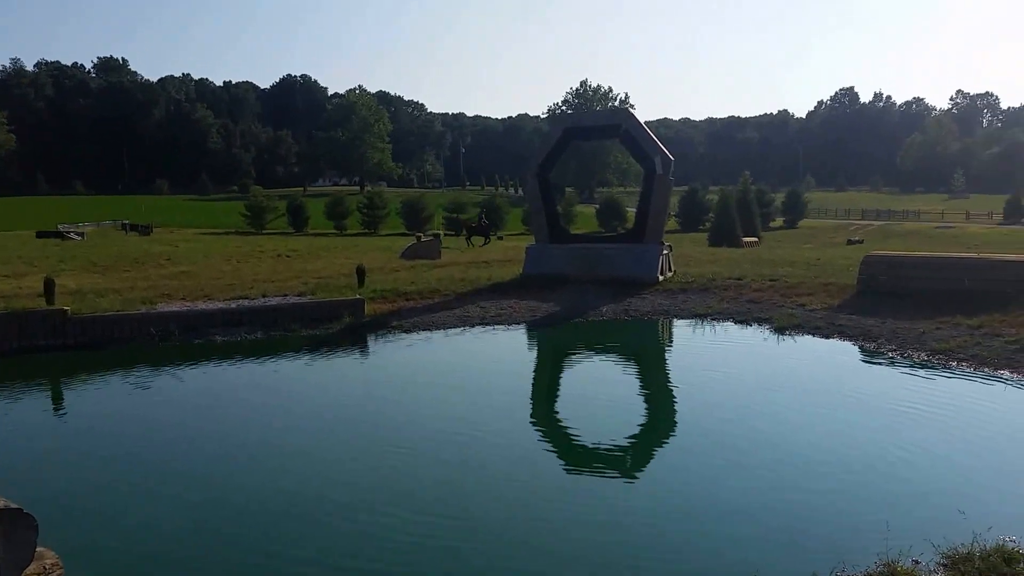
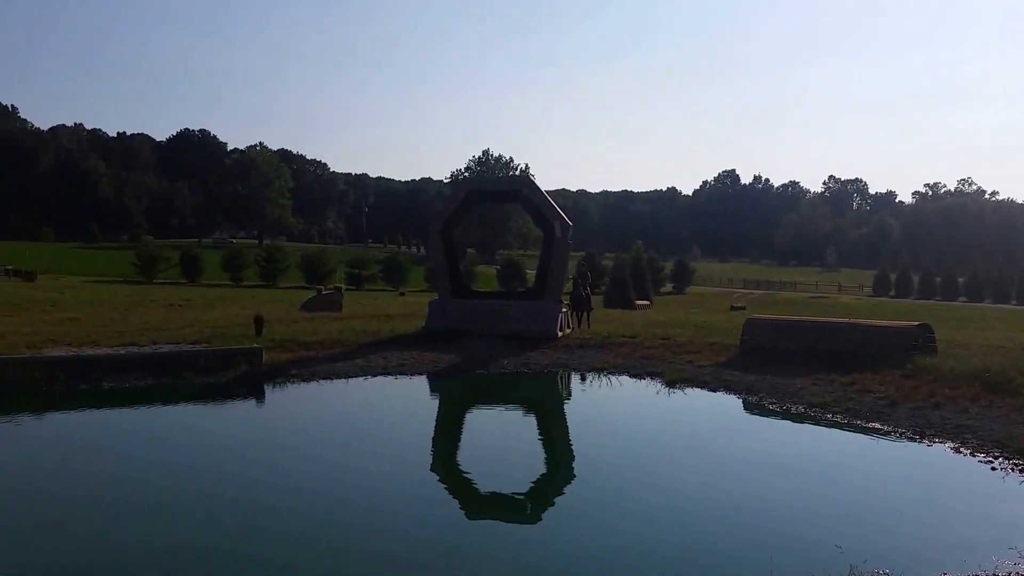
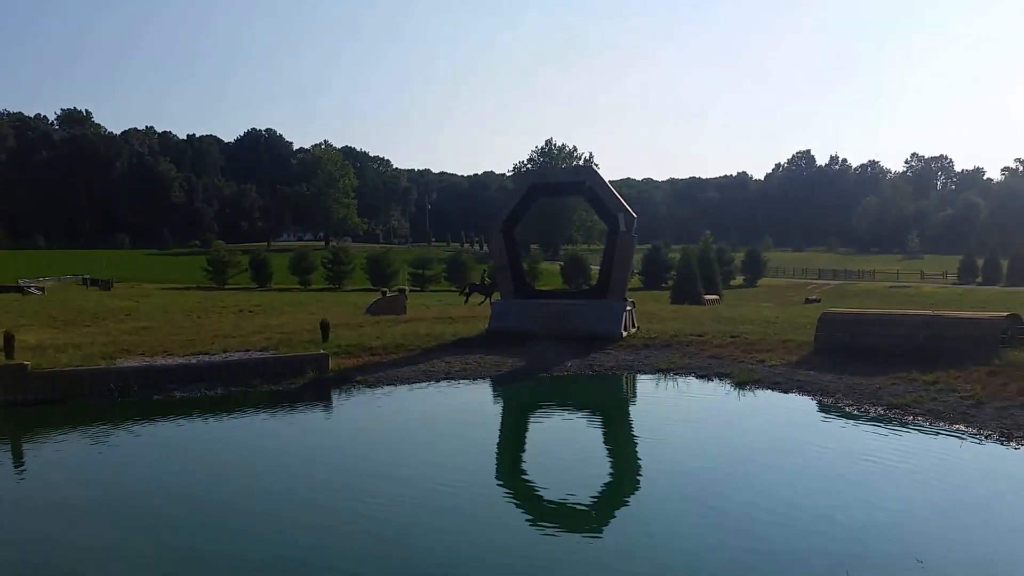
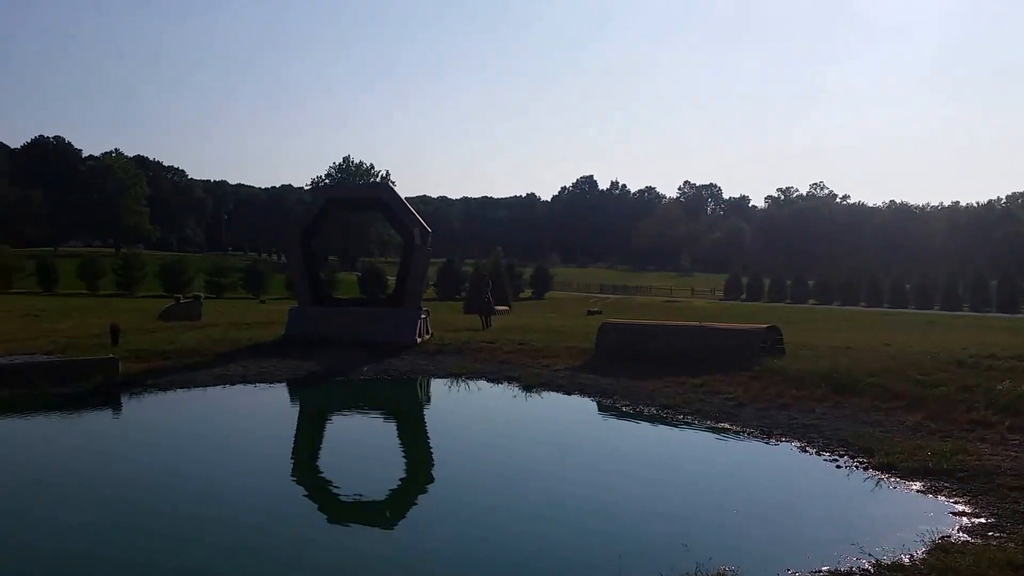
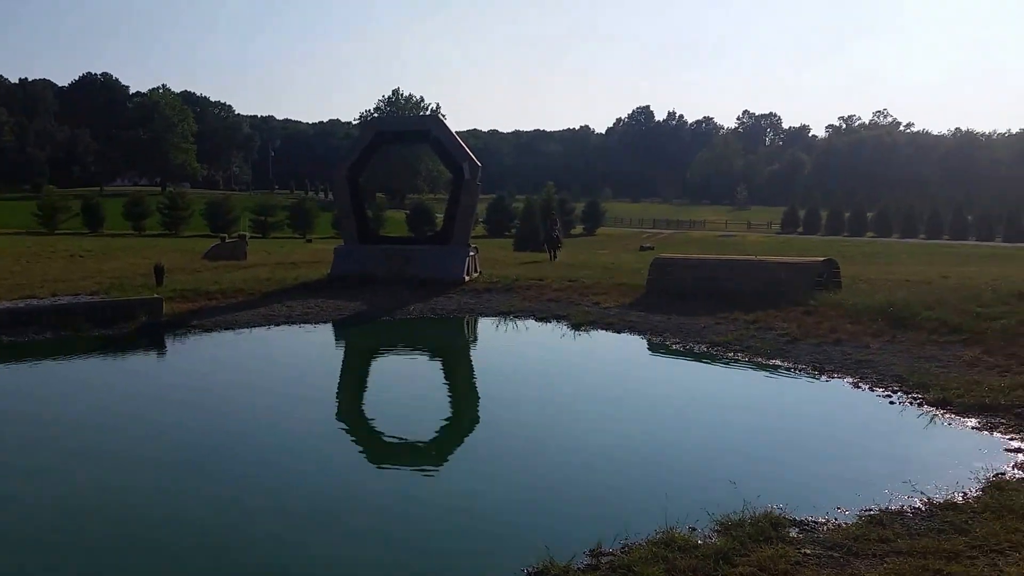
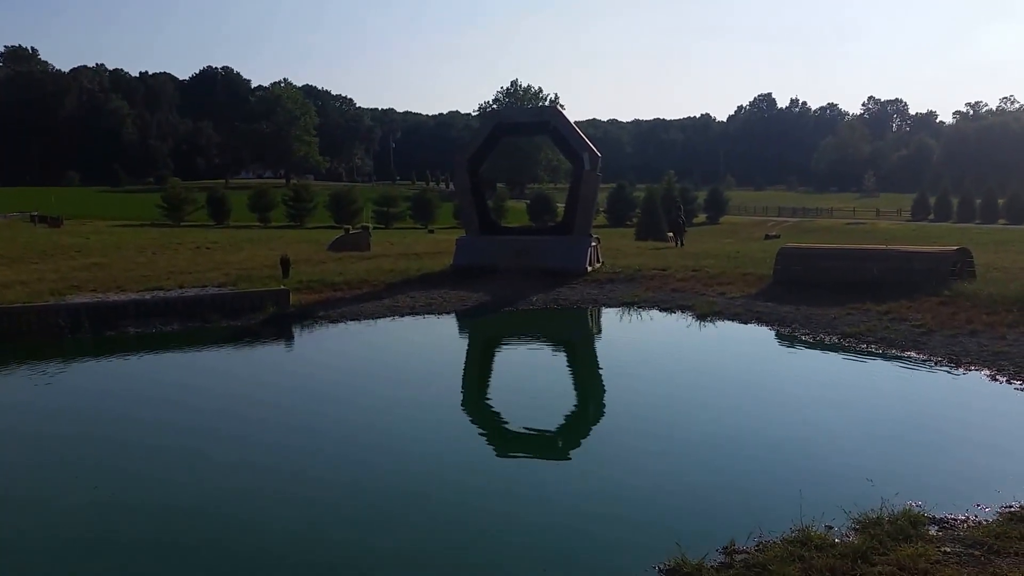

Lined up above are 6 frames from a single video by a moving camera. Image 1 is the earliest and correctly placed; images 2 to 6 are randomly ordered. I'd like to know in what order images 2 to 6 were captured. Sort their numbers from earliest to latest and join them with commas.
3, 6, 5, 4, 2
